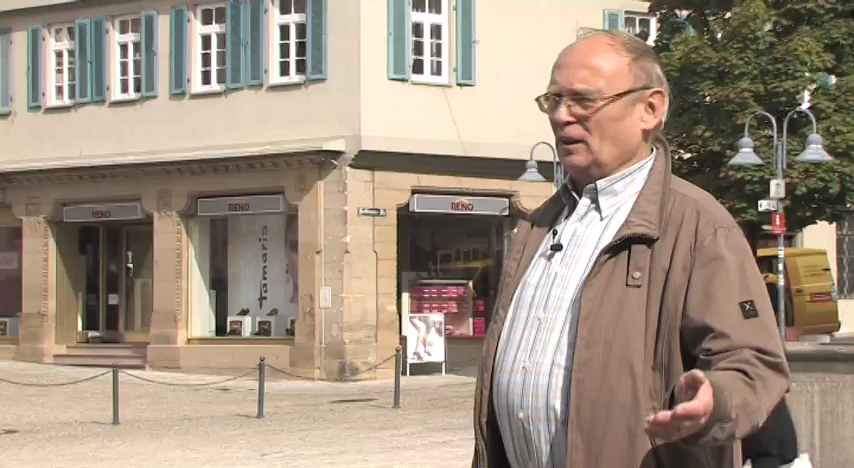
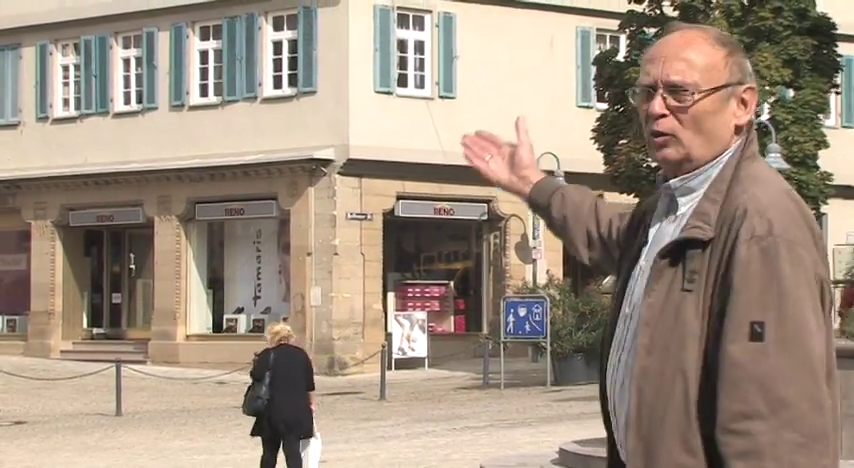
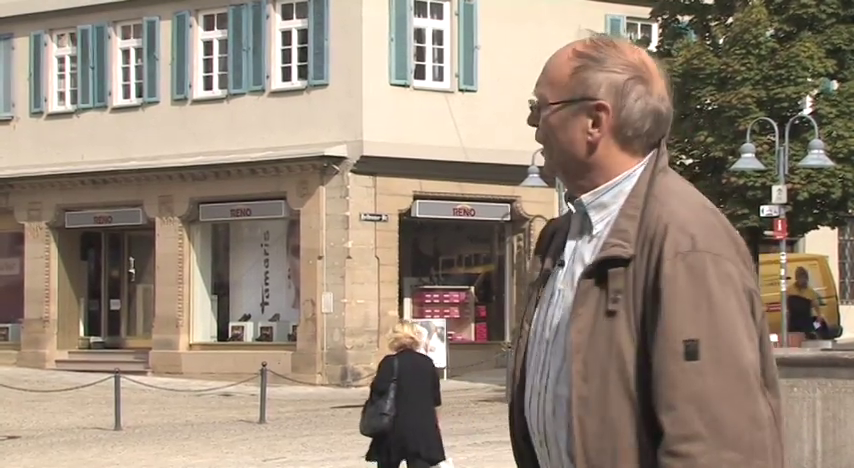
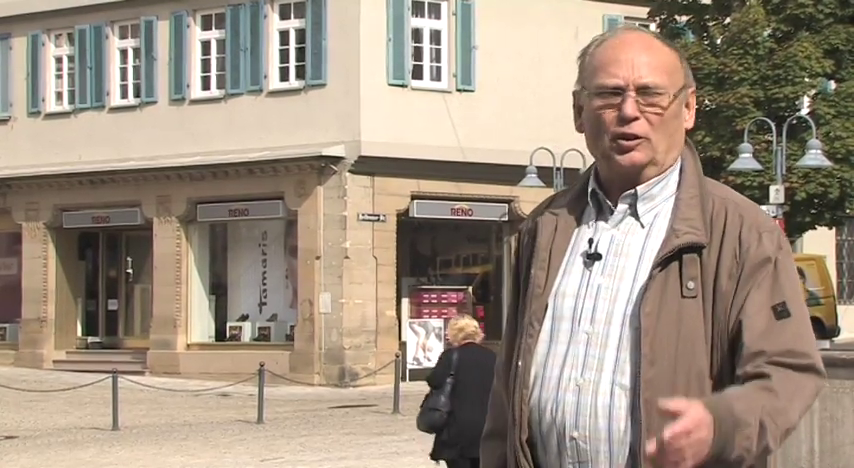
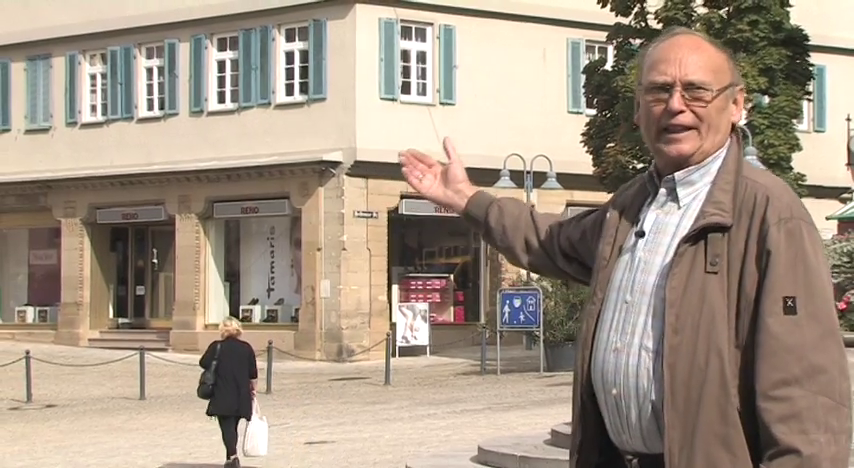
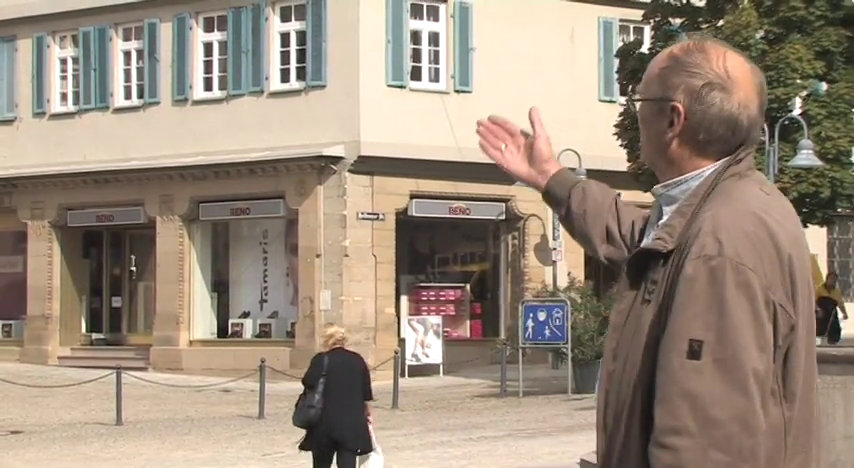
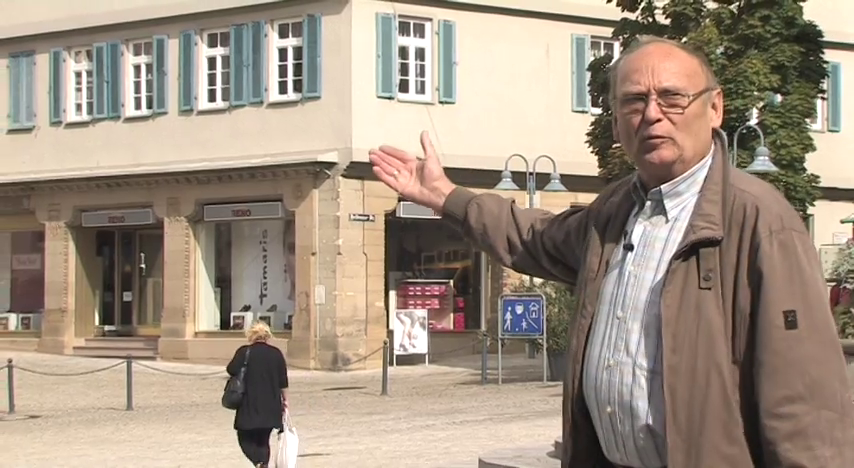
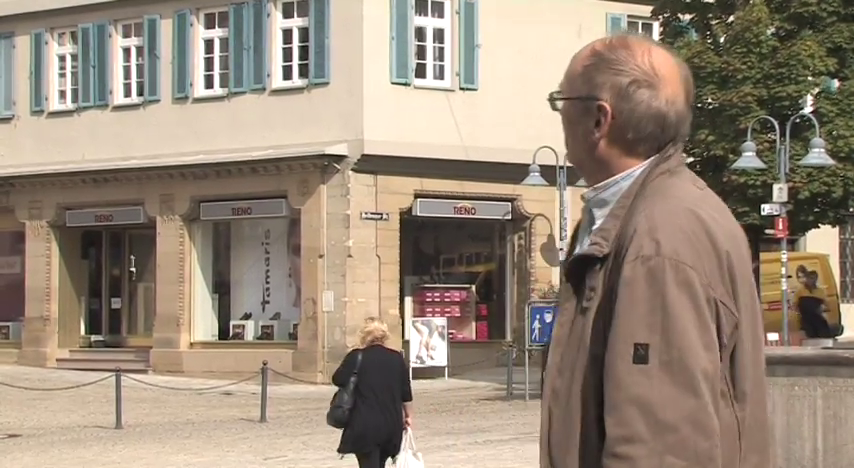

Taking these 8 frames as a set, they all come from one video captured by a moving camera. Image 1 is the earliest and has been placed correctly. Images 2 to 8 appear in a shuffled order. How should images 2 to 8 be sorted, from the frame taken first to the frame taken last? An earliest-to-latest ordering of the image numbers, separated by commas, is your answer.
4, 3, 8, 6, 2, 7, 5
